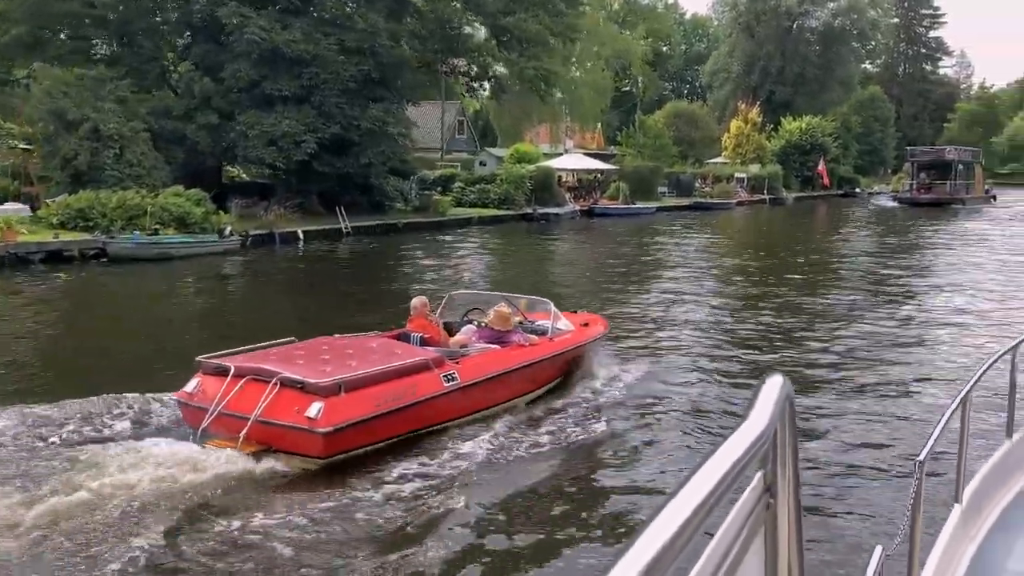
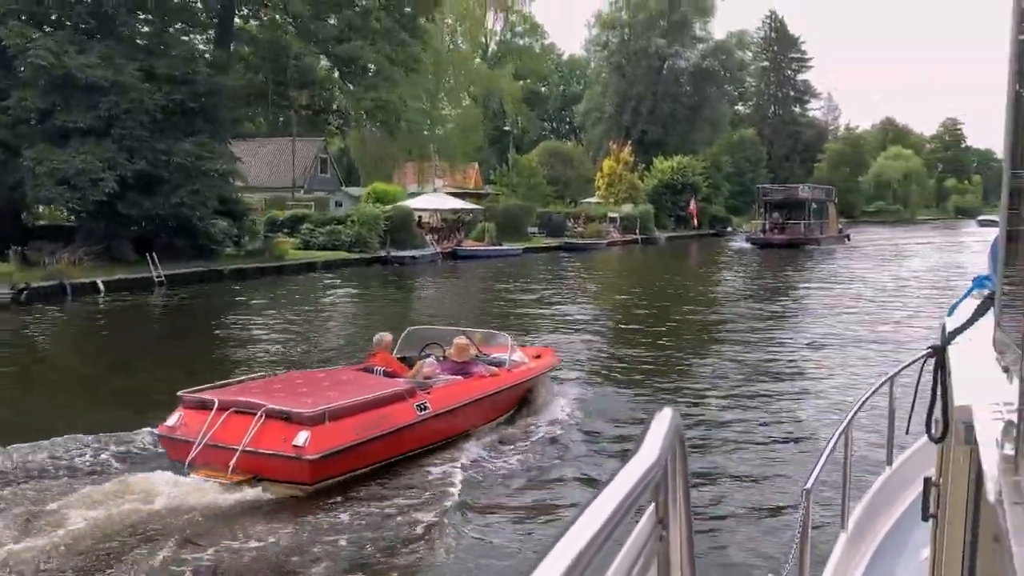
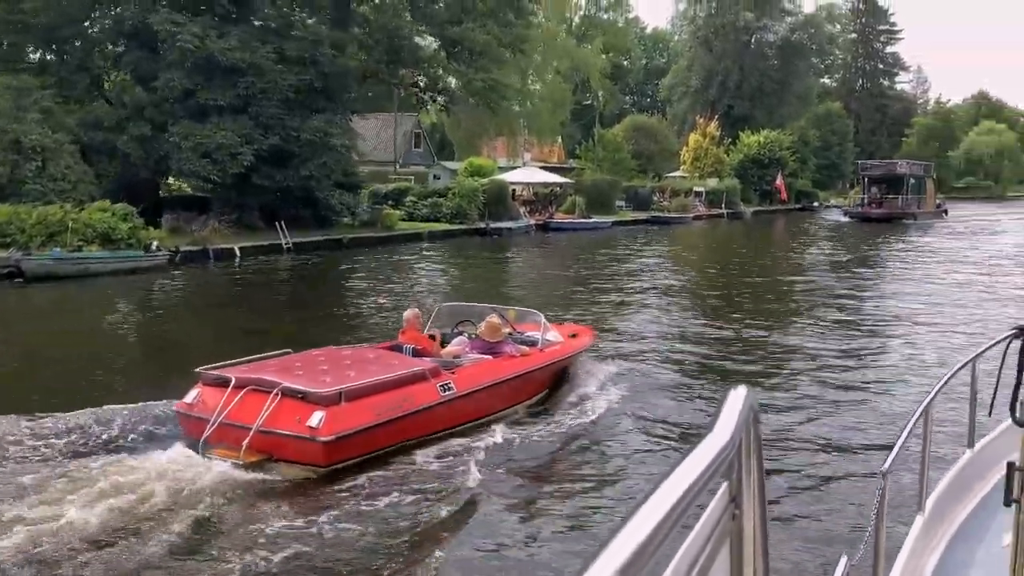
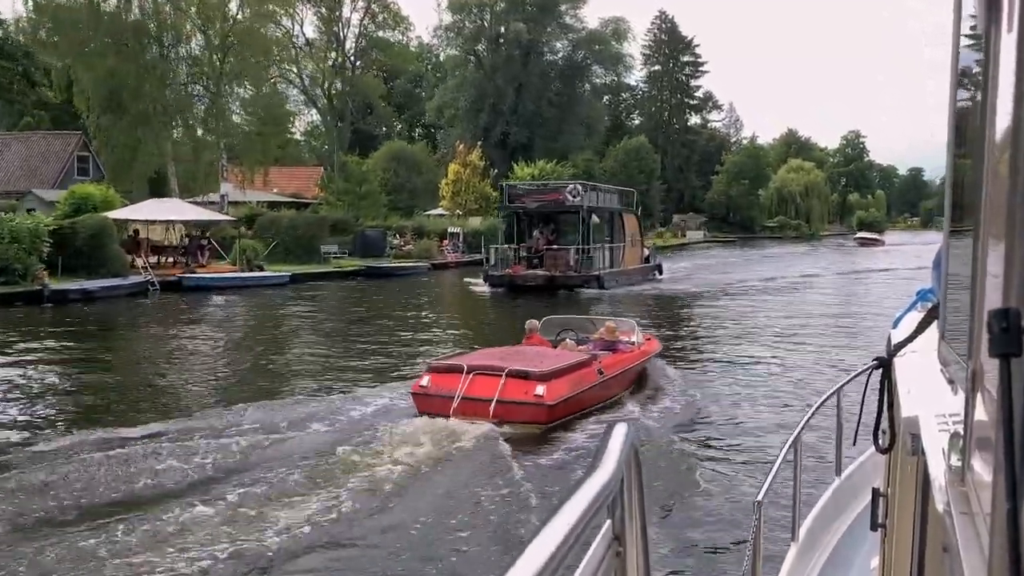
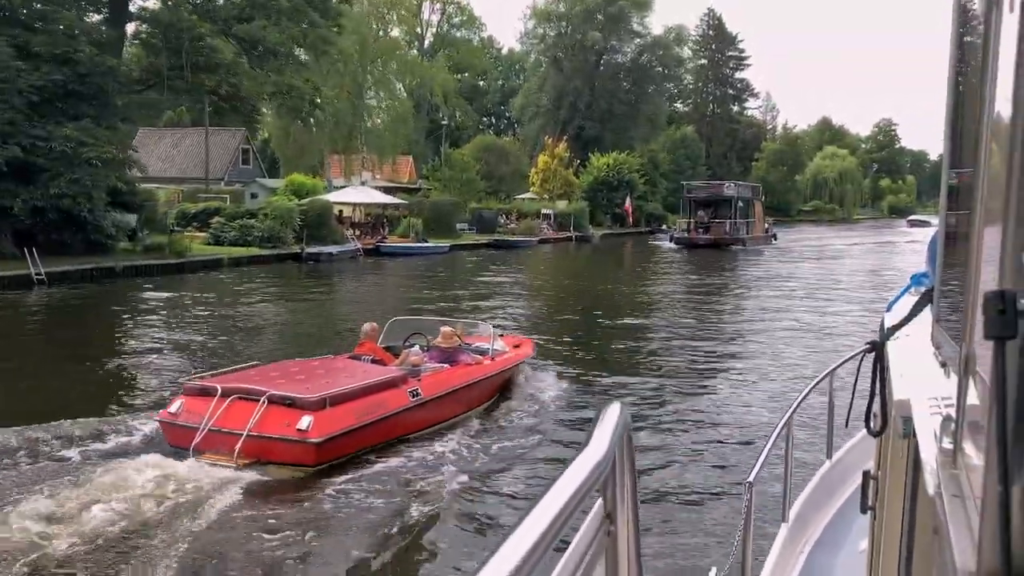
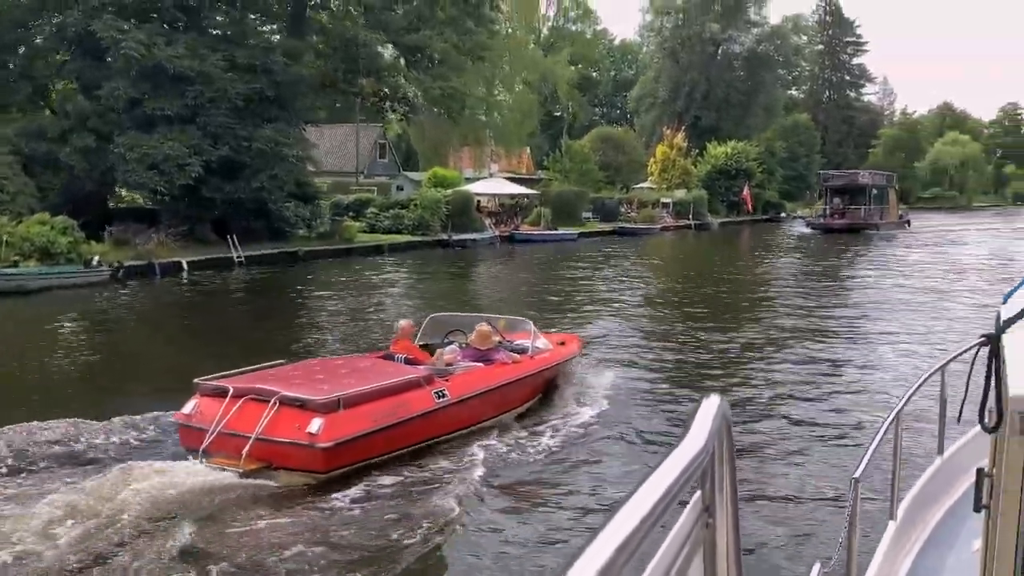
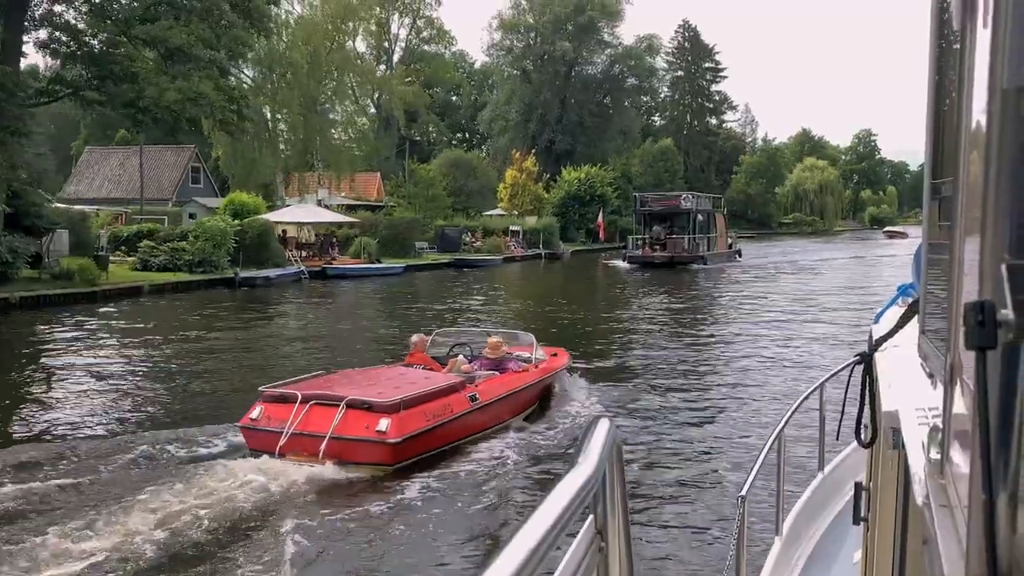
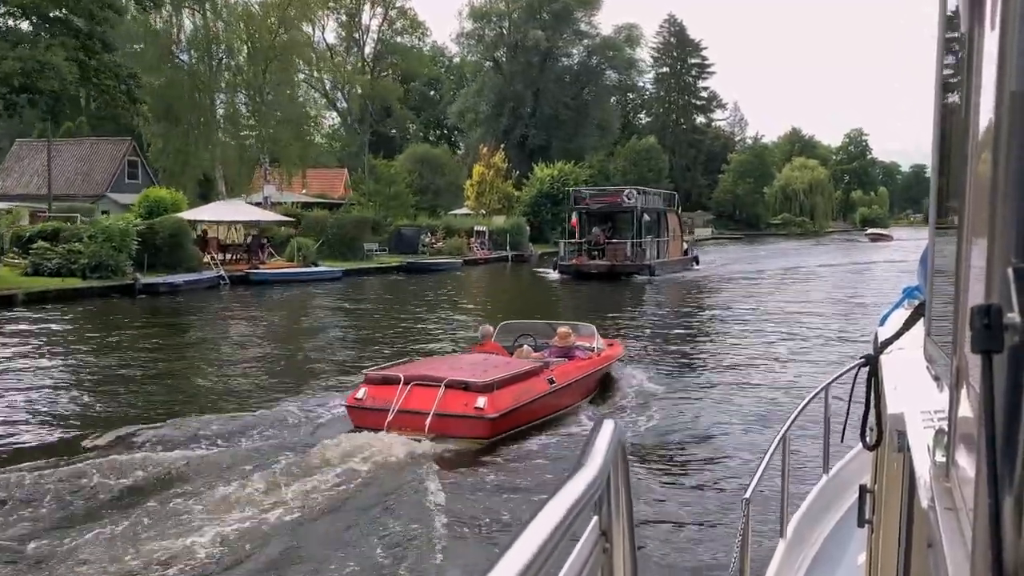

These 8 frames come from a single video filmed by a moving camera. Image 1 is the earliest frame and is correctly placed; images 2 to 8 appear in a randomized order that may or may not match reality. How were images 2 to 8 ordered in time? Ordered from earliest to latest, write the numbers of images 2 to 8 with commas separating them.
3, 6, 2, 5, 7, 8, 4
